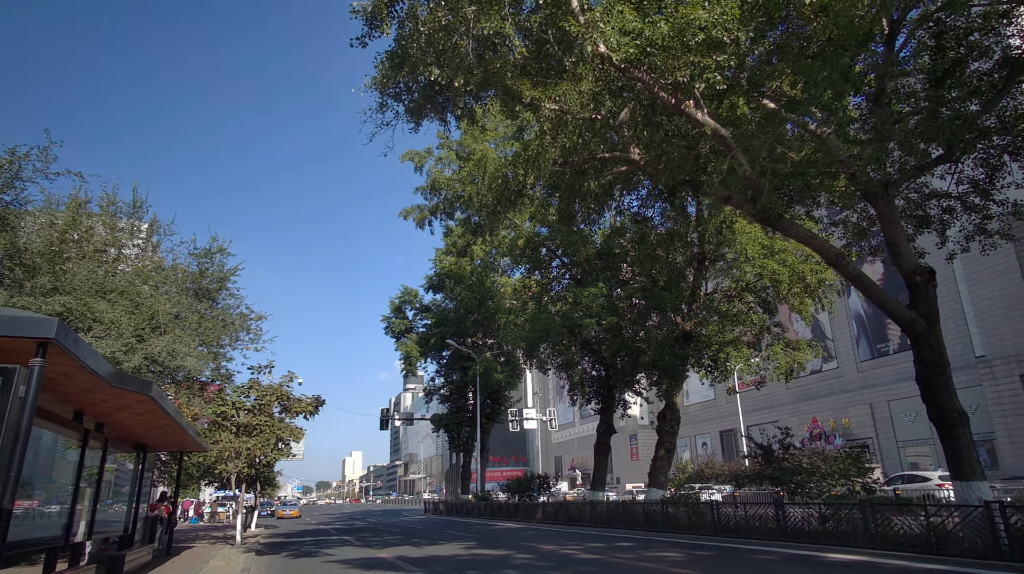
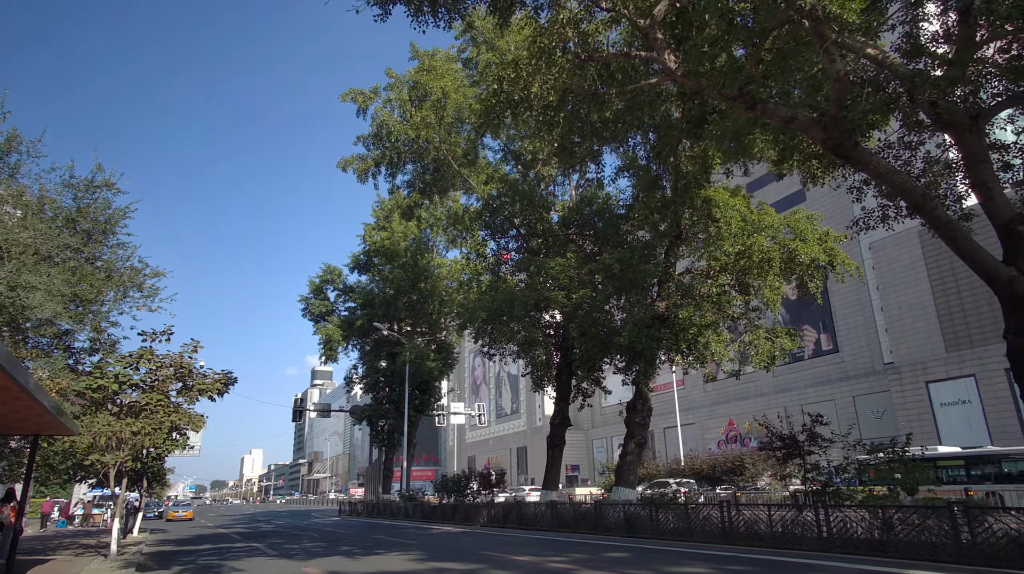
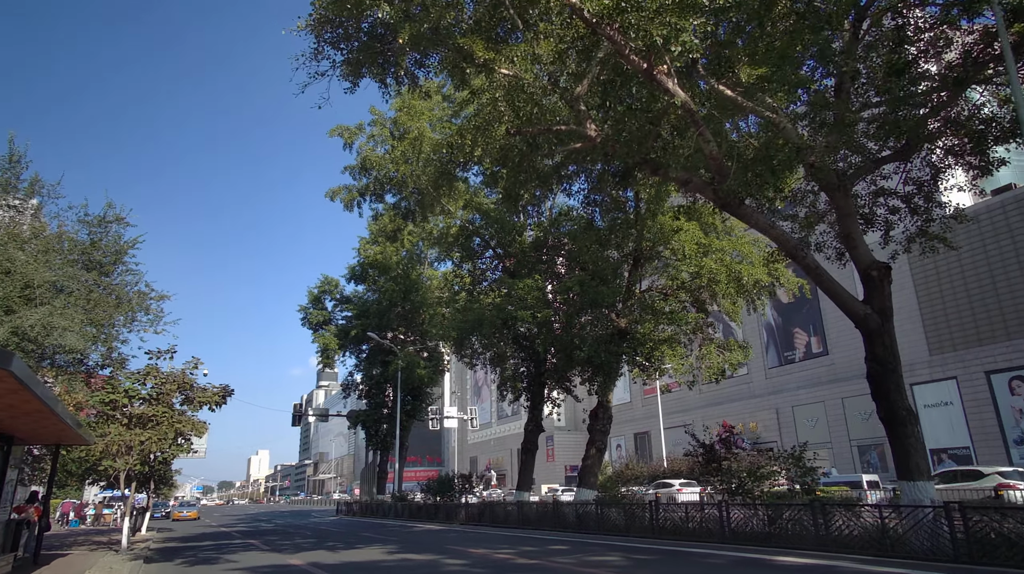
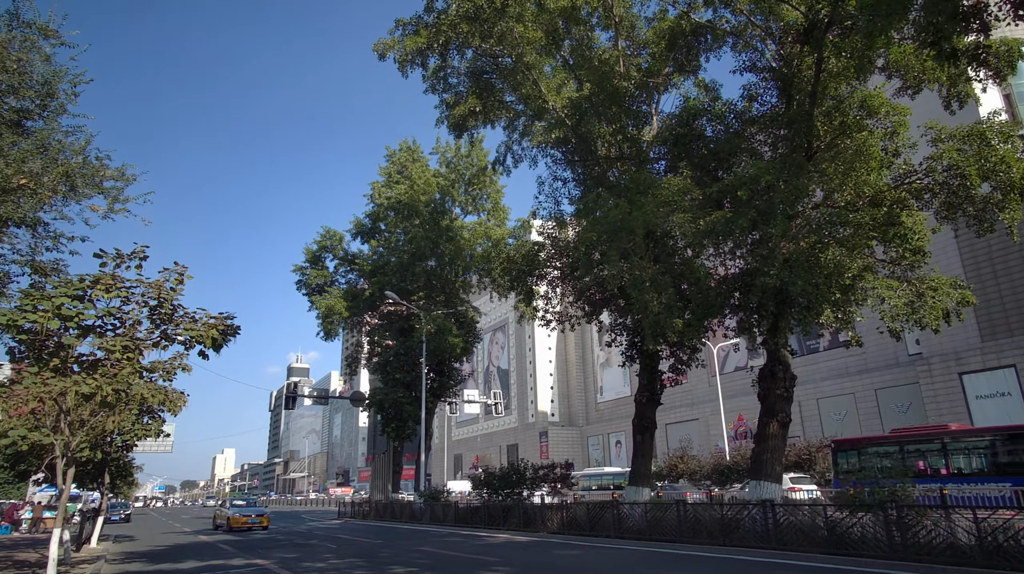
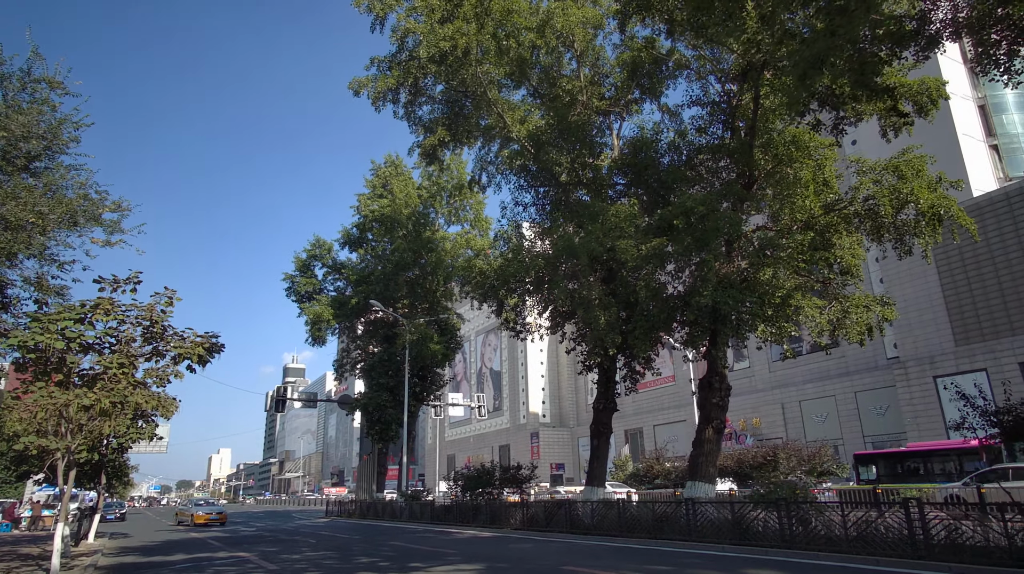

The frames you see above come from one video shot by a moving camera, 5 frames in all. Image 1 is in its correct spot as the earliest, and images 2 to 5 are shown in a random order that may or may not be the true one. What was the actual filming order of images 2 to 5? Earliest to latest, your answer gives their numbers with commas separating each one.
3, 2, 5, 4
